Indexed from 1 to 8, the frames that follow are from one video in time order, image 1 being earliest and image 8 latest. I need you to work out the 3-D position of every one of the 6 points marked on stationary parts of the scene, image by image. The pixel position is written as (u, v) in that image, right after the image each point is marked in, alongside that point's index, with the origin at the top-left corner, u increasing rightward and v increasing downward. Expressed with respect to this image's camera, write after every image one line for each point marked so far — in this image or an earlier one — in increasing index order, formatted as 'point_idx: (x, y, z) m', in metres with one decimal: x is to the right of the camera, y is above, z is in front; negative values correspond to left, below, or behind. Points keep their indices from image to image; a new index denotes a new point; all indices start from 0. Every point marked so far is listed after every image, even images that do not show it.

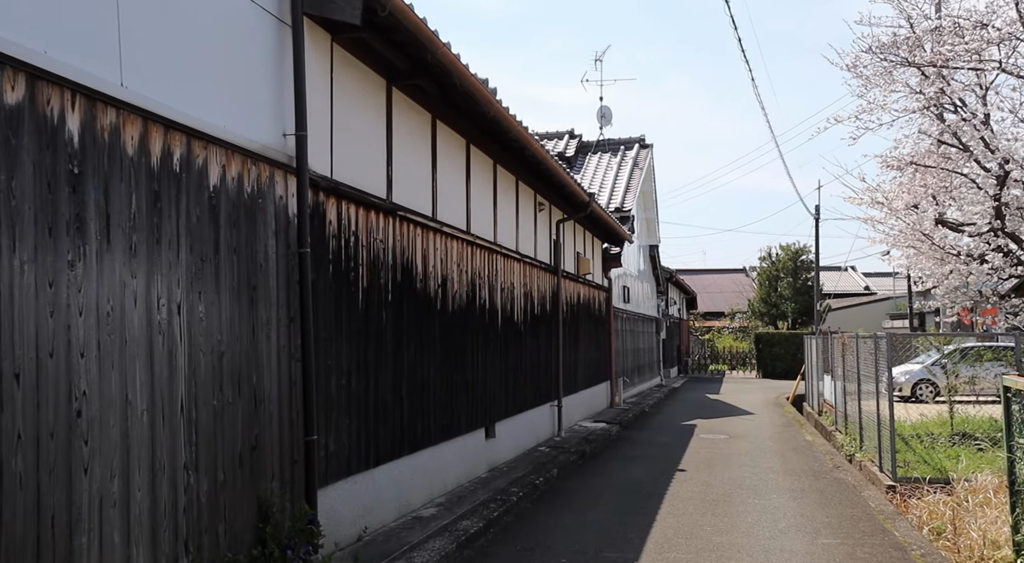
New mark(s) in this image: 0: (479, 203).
0: (-0.4, +0.9, +8.4) m
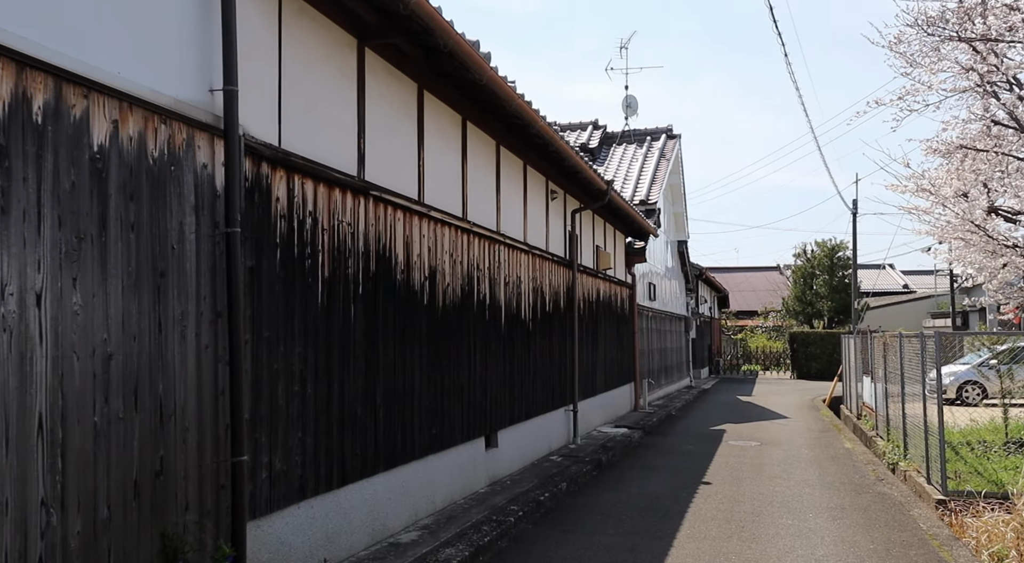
0: (-0.3, +0.9, +7.6) m
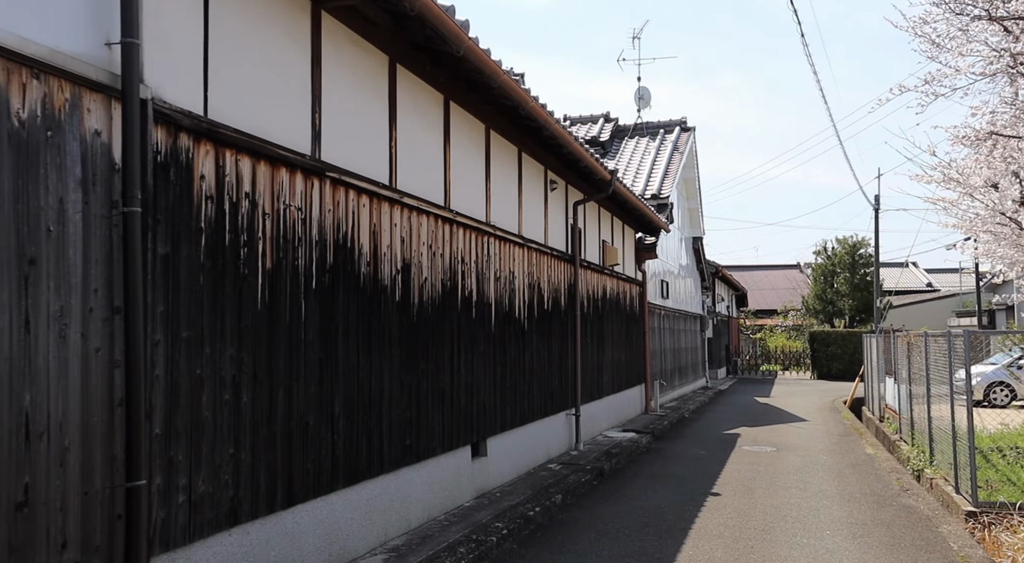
0: (-0.4, +1.0, +7.0) m
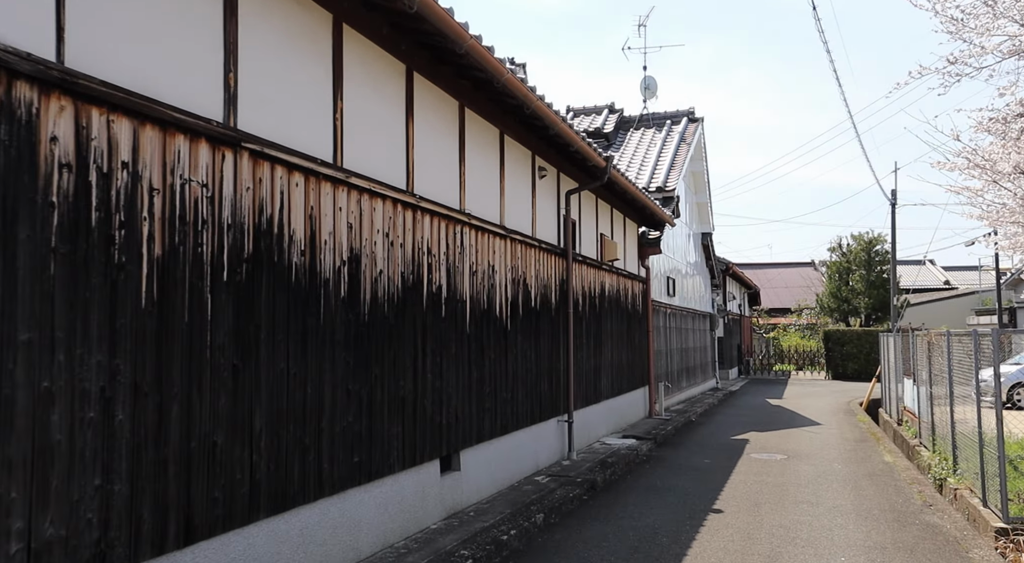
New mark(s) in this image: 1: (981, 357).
0: (-0.7, +1.0, +6.3) m
1: (+5.0, -0.8, +8.1) m
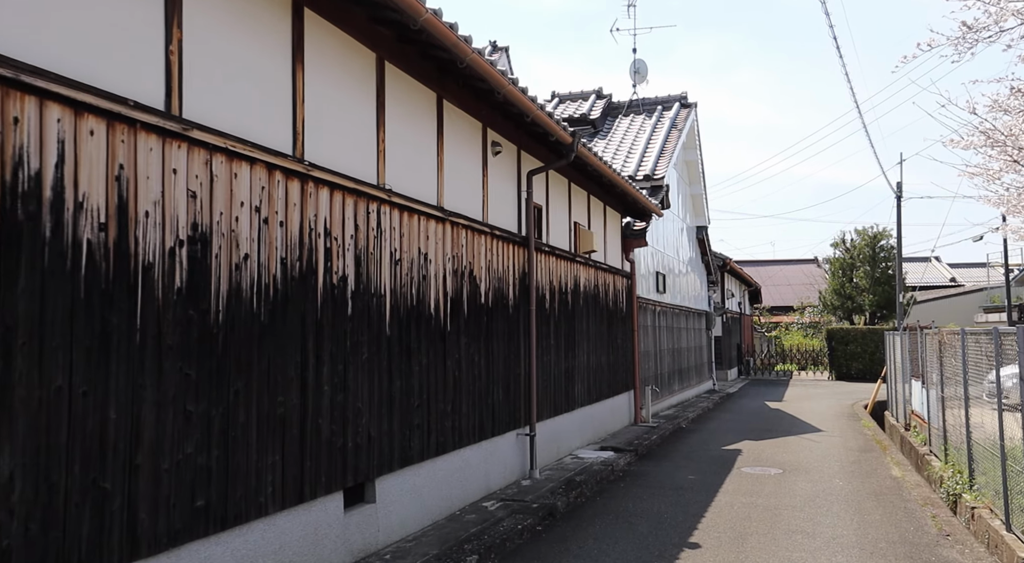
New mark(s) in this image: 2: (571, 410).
0: (-1.2, +1.1, +5.1) m
1: (+4.5, -0.7, +6.9) m
2: (+0.8, -1.7, +10.1) m
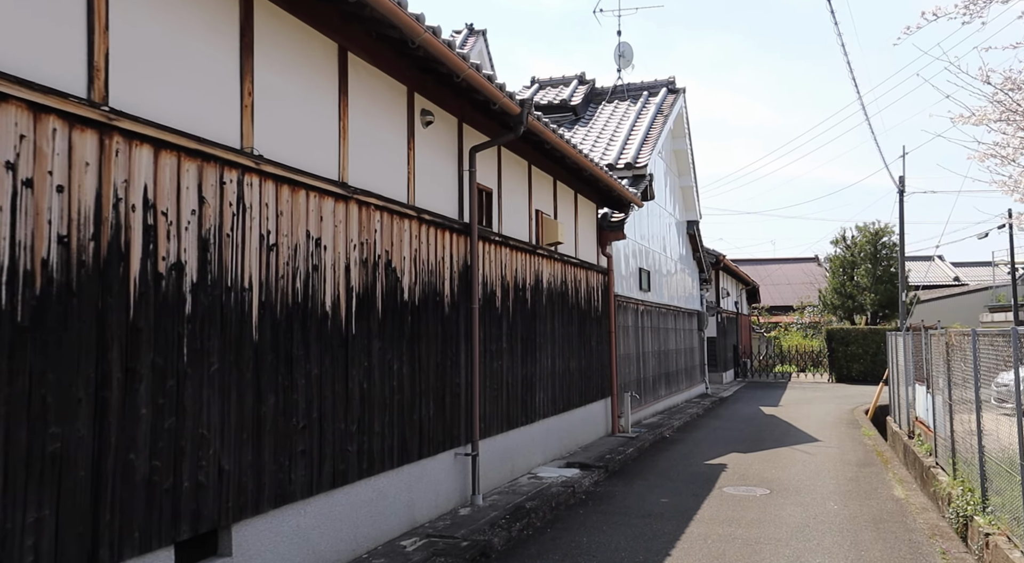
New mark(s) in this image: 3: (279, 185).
0: (-1.8, +1.2, +3.9) m
1: (+3.9, -0.7, +5.6) m
2: (+0.2, -1.6, +8.9) m
3: (-1.4, +0.6, +4.7) m
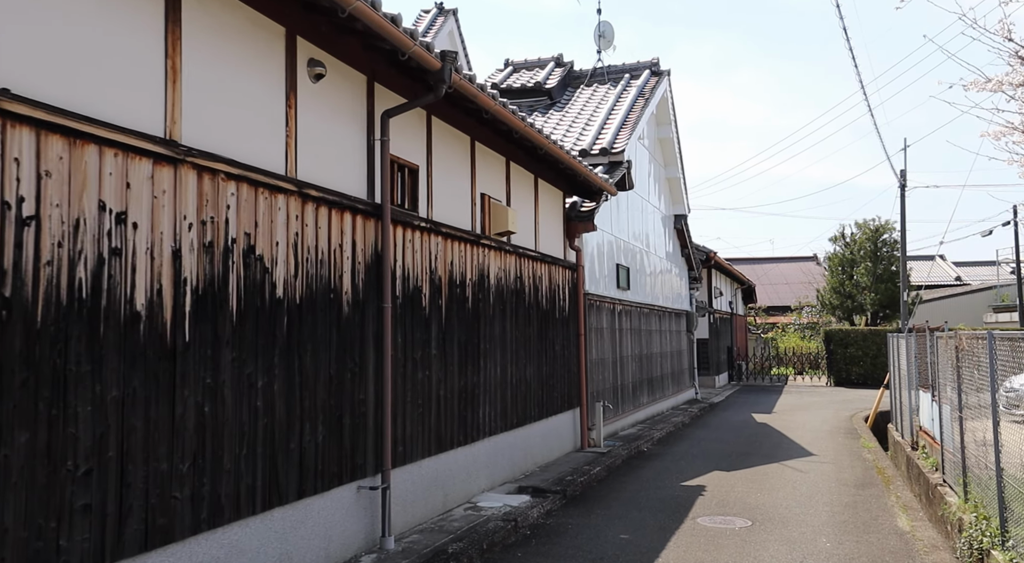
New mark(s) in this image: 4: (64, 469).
0: (-2.4, +1.2, +2.5) m
1: (+3.3, -0.6, +4.3) m
2: (-0.4, -1.6, +7.5) m
3: (-2.1, +0.7, +3.3) m
4: (-2.0, -0.8, +3.4) m
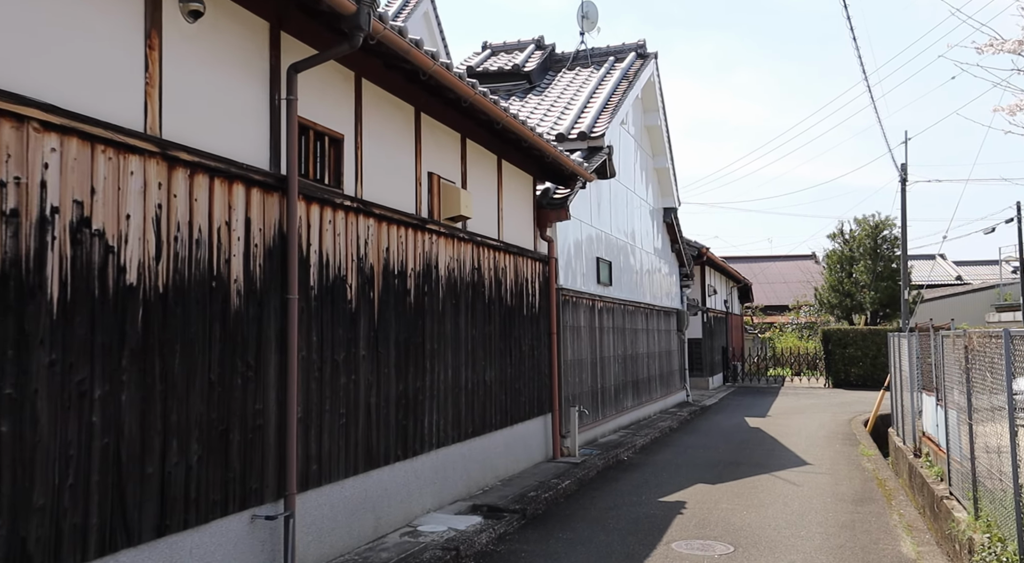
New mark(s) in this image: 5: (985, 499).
0: (-2.9, +1.3, +1.5) m
1: (+2.8, -0.5, +3.3) m
2: (-0.9, -1.5, +6.5) m
3: (-2.5, +0.7, +2.3) m
4: (-2.4, -0.7, +2.4) m
5: (+4.2, -2.0, +6.5) m
